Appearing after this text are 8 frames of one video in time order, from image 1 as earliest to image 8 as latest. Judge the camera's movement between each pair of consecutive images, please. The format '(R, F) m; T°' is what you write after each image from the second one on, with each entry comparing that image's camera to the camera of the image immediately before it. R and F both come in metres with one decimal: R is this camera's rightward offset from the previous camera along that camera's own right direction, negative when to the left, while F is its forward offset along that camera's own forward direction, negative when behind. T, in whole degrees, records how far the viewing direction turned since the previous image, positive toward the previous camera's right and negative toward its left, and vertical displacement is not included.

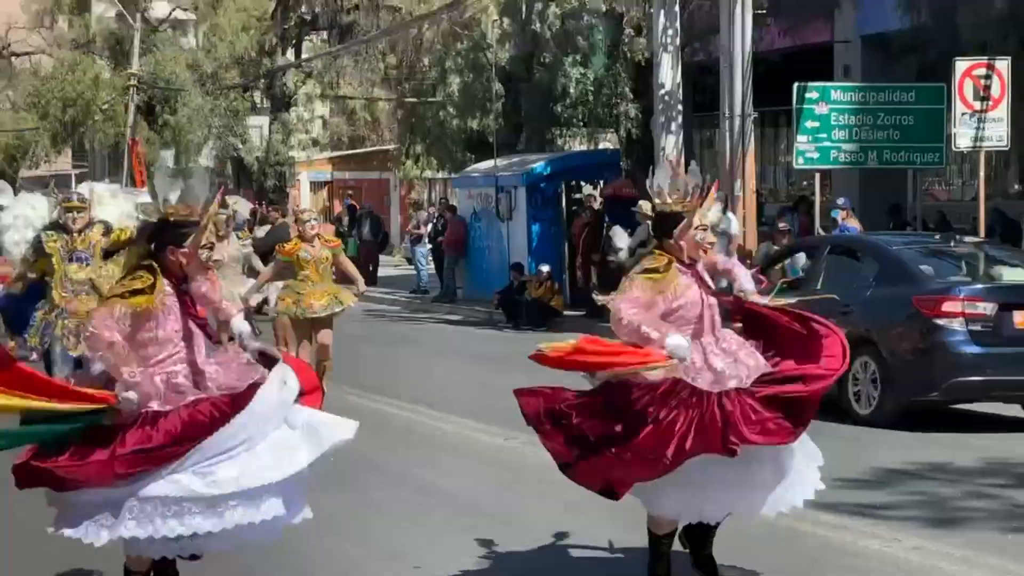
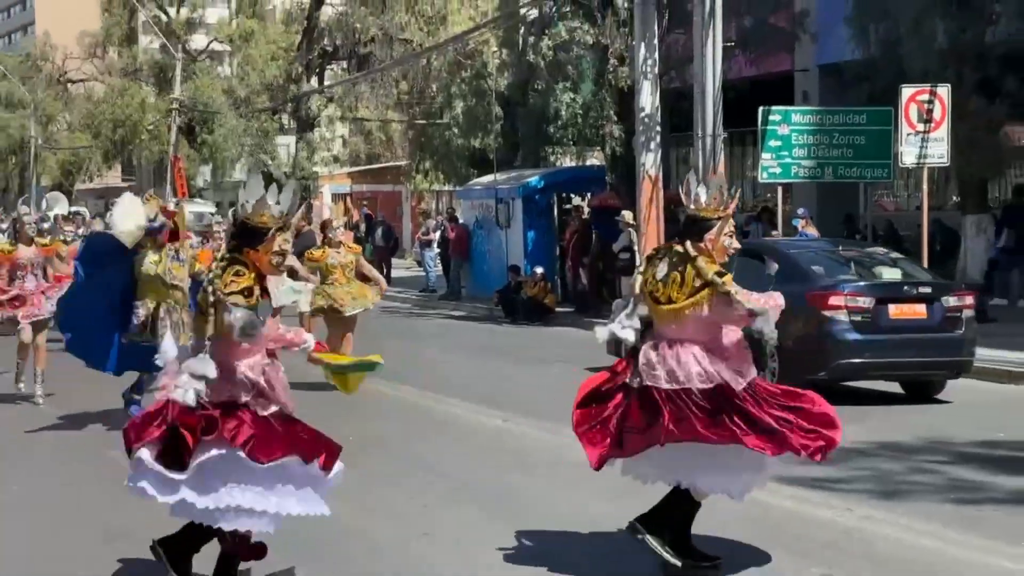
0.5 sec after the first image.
(+0.1, -1.5) m; 0°
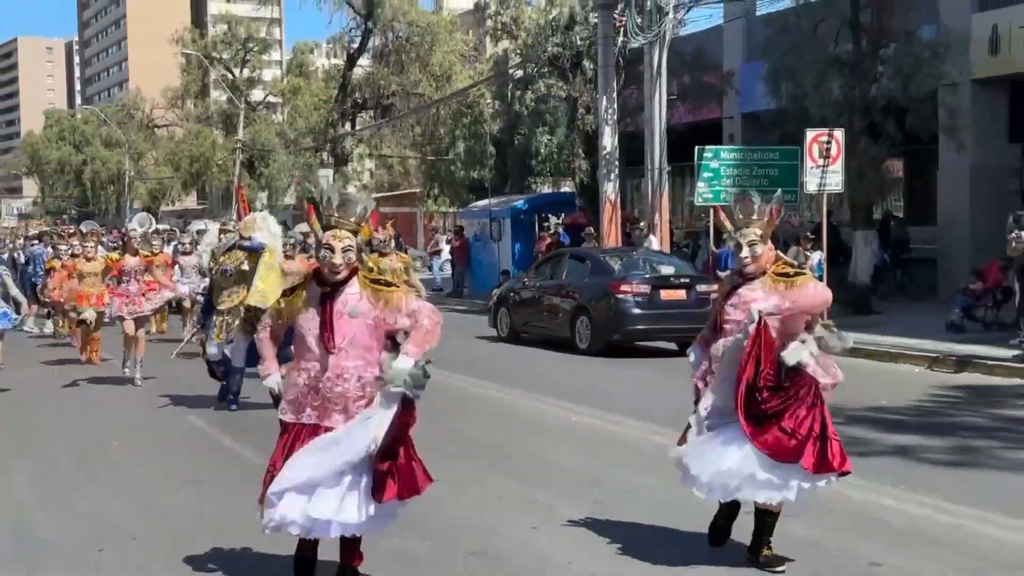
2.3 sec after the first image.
(+0.4, -3.6) m; -1°
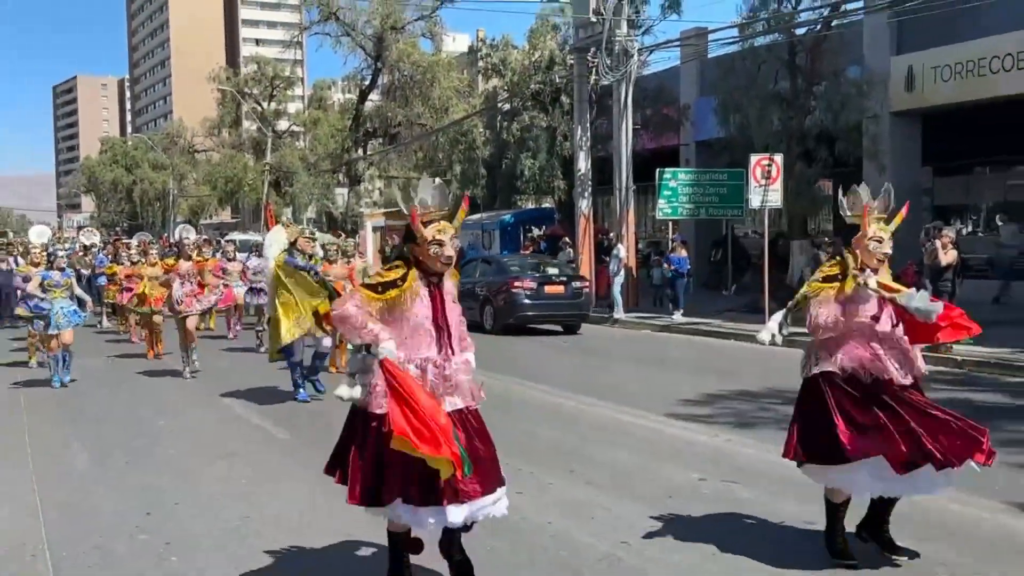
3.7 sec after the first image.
(+0.3, -2.8) m; 0°
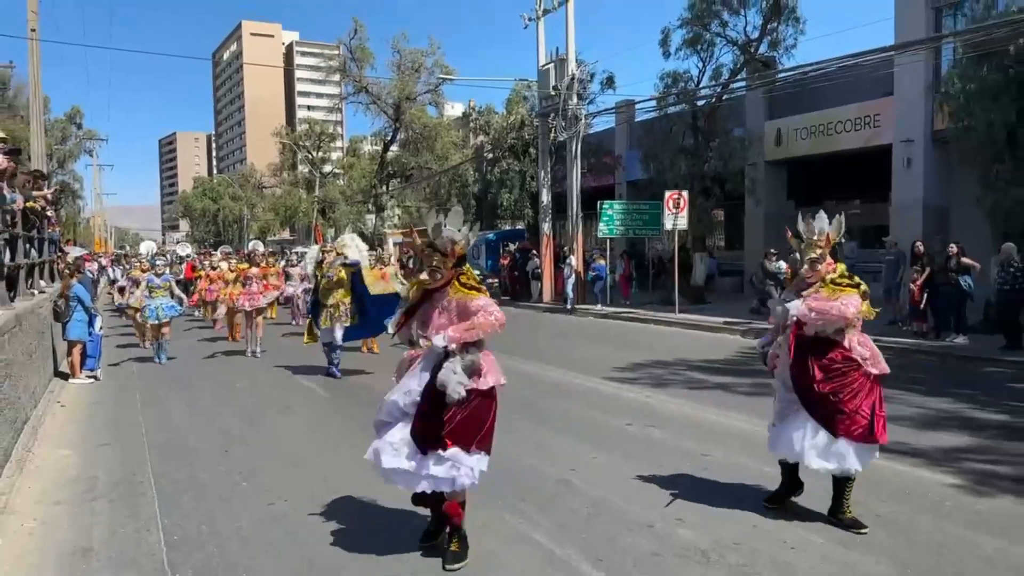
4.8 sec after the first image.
(+0.8, -7.3) m; -1°
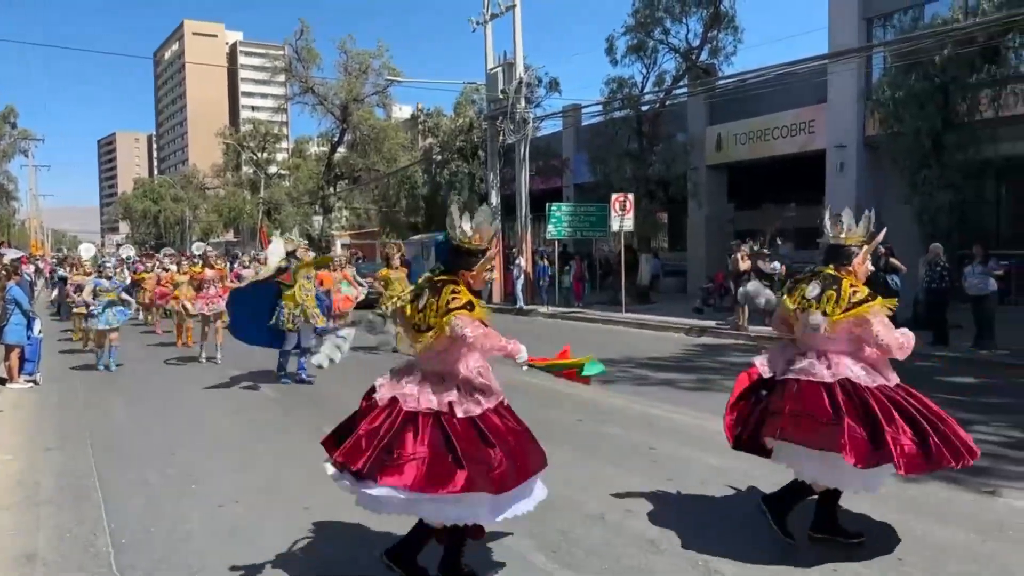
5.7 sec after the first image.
(-0.7, -0.3) m; +5°
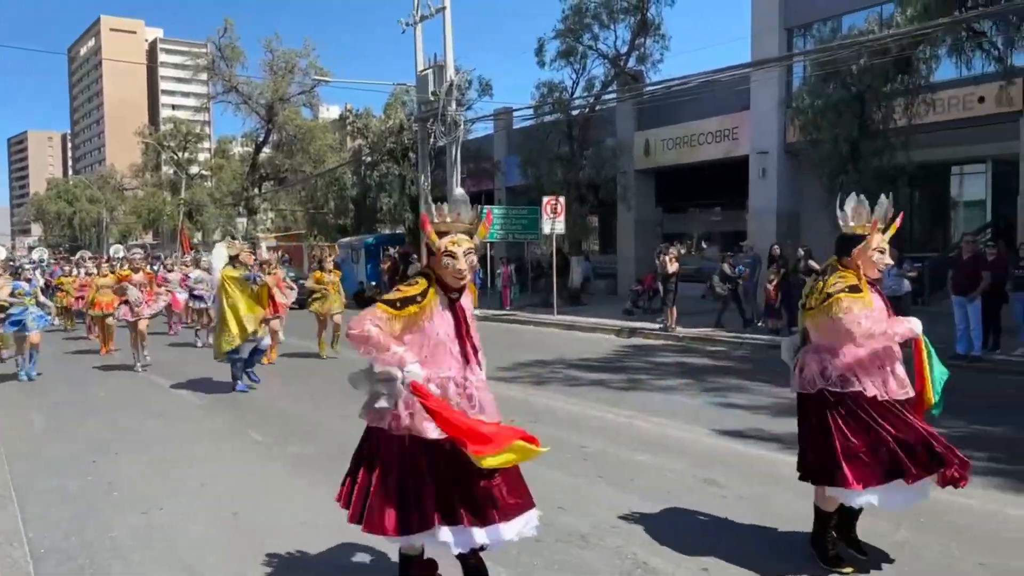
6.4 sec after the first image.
(-0.6, 0.0) m; +5°
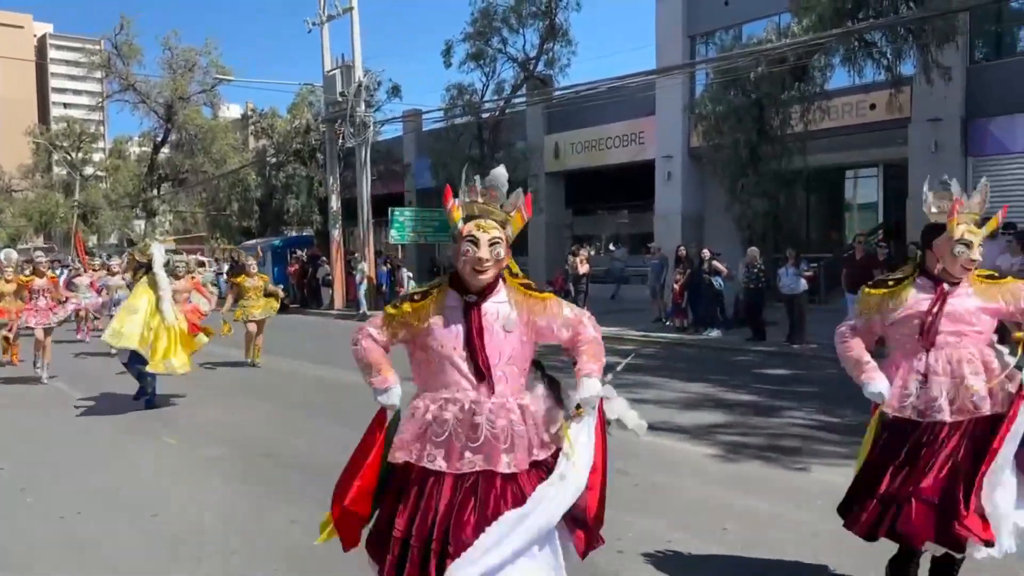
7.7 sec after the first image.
(-0.6, -0.1) m; +7°
